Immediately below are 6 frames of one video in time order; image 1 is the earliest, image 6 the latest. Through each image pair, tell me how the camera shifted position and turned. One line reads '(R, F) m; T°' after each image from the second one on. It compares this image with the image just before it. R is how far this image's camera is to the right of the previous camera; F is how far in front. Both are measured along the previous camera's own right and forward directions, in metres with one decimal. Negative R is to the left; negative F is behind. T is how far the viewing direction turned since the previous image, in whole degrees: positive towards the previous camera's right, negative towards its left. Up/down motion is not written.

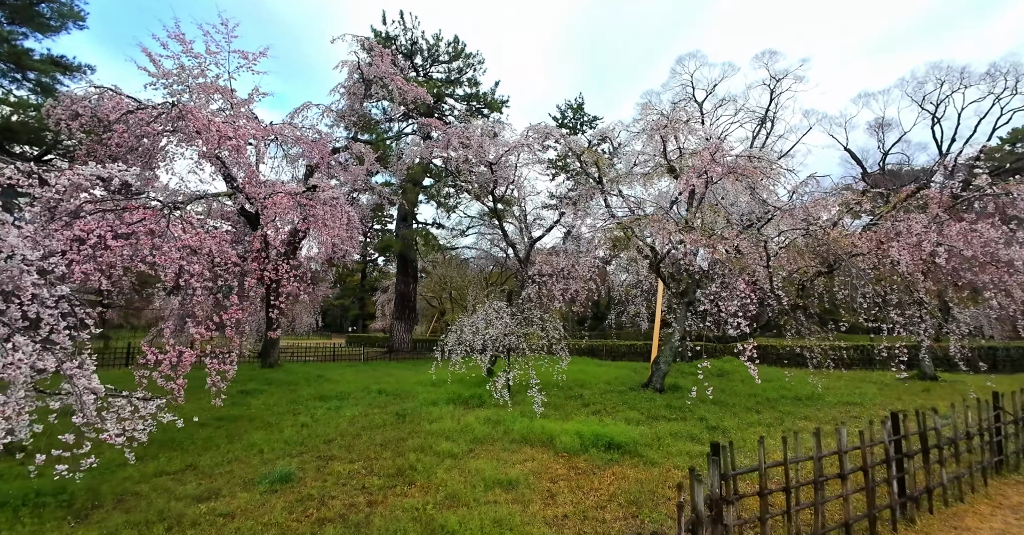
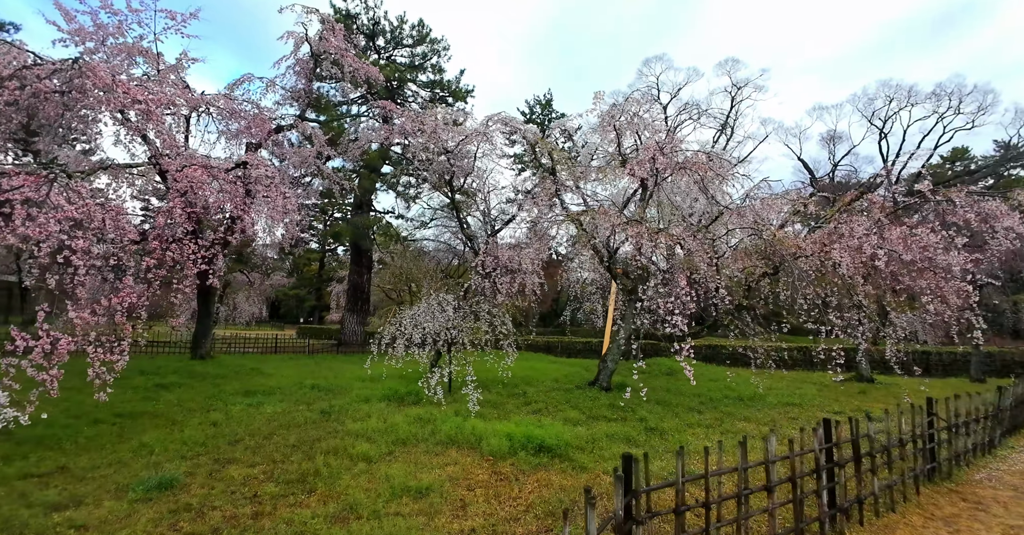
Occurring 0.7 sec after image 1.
(+0.5, +0.5) m; +4°
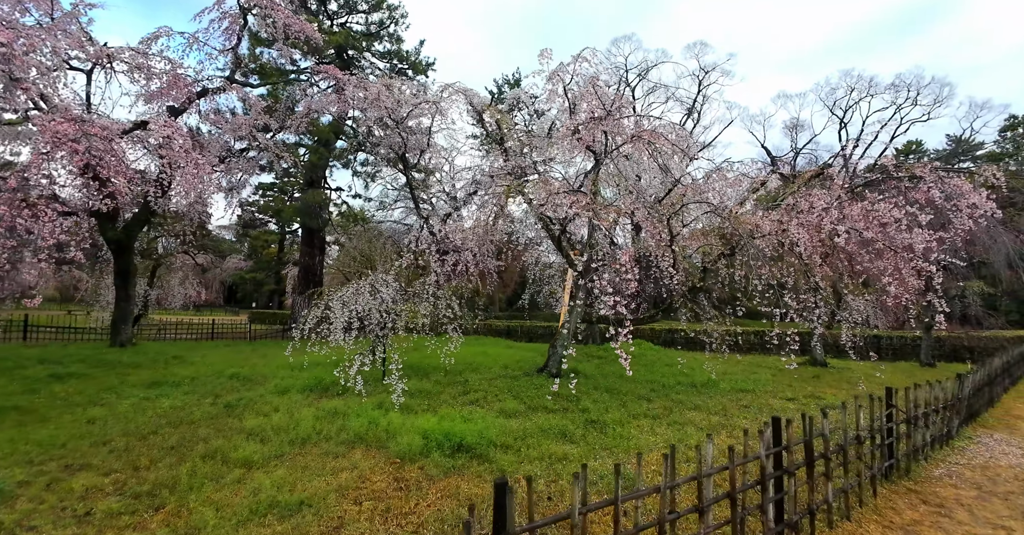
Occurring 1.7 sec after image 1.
(+0.6, +0.8) m; +4°
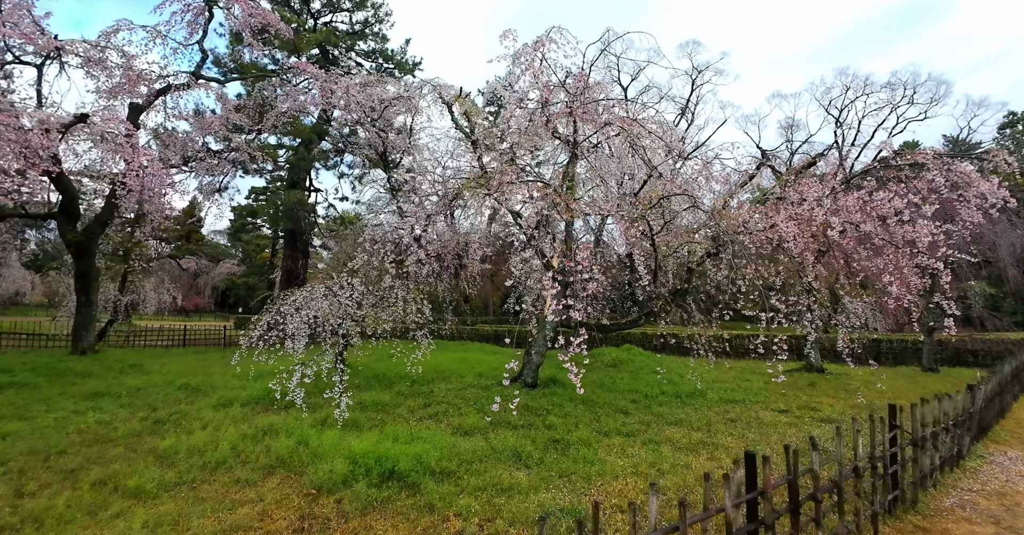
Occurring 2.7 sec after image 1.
(+0.6, +0.7) m; 0°
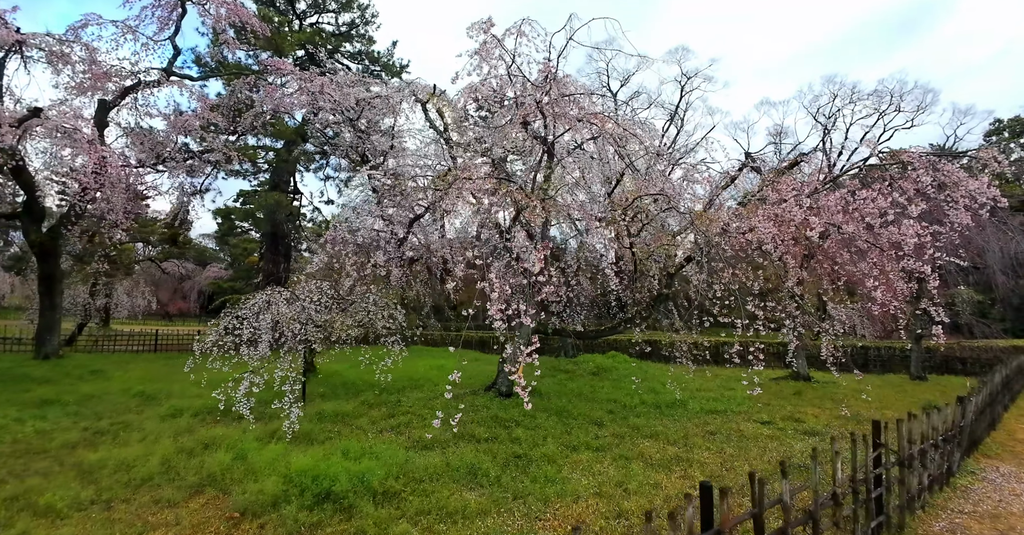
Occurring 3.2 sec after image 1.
(+0.4, +0.4) m; +1°
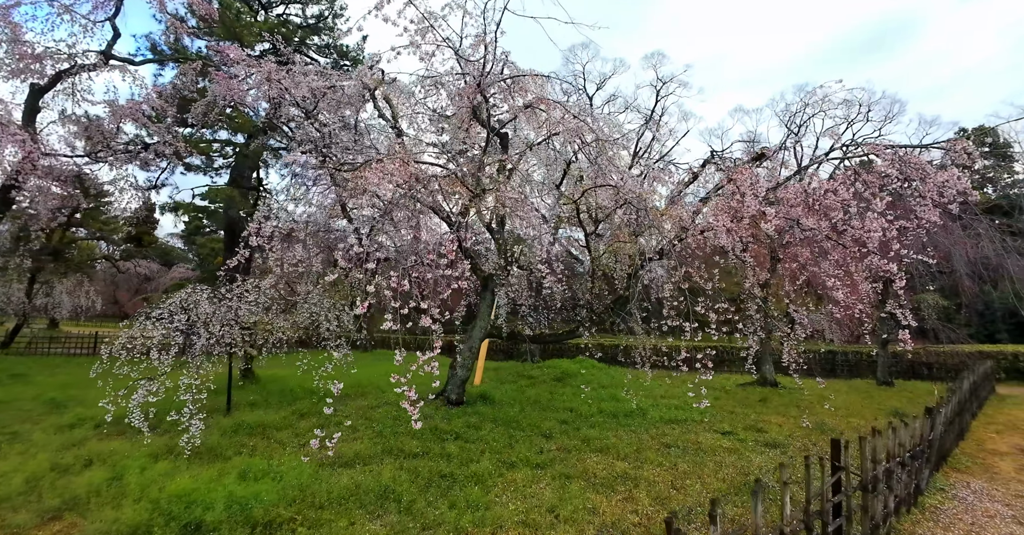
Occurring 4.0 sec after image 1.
(+0.5, +0.6) m; +2°
